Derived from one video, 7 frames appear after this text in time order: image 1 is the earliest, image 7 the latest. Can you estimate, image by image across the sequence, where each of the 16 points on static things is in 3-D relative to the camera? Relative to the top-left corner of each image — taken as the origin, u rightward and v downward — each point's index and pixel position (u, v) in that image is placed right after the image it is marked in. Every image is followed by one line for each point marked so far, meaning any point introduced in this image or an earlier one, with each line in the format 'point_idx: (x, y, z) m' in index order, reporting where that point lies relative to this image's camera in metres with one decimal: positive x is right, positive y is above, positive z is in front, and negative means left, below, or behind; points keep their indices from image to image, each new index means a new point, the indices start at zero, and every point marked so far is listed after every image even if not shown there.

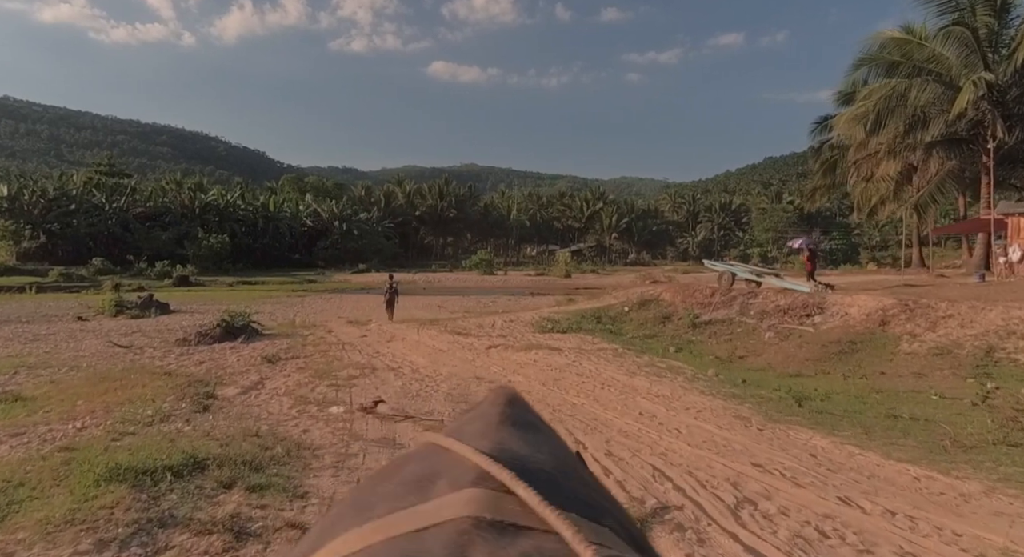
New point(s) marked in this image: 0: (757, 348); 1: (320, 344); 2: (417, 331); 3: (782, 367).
0: (+6.1, -1.7, +14.4) m
1: (-4.7, -1.6, +14.5) m
2: (-2.8, -1.5, +17.0) m
3: (+5.7, -1.9, +12.2) m
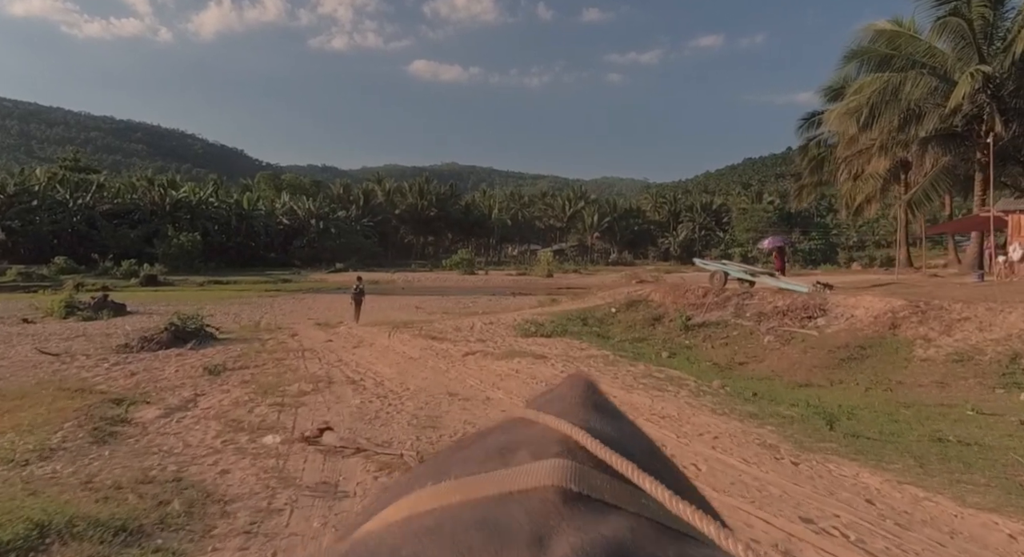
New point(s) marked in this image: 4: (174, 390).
0: (+5.6, -1.7, +13.3) m
1: (-5.2, -1.6, +13.0) m
2: (-3.3, -1.5, +15.6) m
3: (+5.3, -1.9, +11.1) m
4: (-5.0, -1.6, +8.5) m
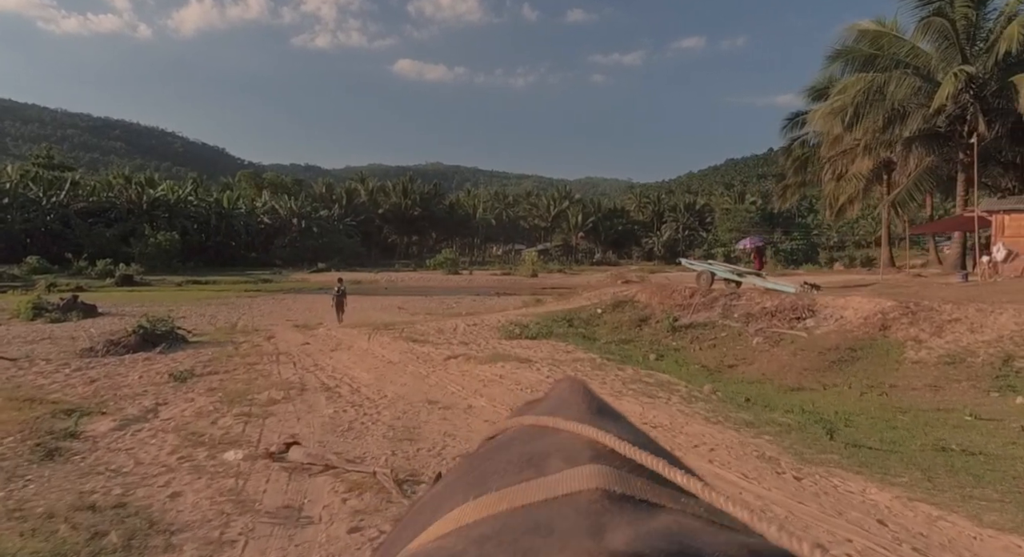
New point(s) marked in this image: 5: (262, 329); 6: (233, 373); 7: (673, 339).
0: (+5.3, -1.7, +13.1) m
1: (-5.5, -1.6, +12.5) m
2: (-3.7, -1.5, +15.1) m
3: (+5.0, -1.9, +10.8) m
4: (-5.2, -1.6, +8.0) m
5: (-8.4, -1.7, +19.5) m
6: (-4.7, -1.6, +9.8) m
7: (+4.2, -1.6, +15.2) m
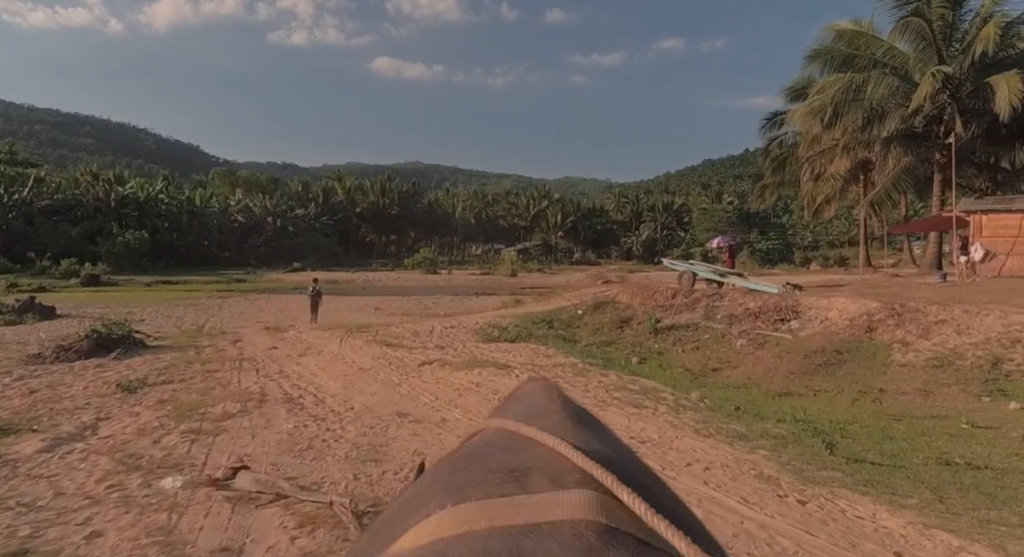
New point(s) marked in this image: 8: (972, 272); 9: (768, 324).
0: (+4.8, -1.7, +12.7) m
1: (-6.0, -1.6, +11.7) m
2: (-4.3, -1.5, +14.4) m
3: (+4.6, -1.9, +10.5) m
4: (-5.5, -1.7, +7.2) m
5: (-9.1, -1.7, +18.6) m
6: (-5.1, -1.6, +9.1) m
7: (+3.7, -1.6, +14.8) m
8: (+15.3, +0.2, +19.4) m
9: (+6.2, -1.1, +14.1) m
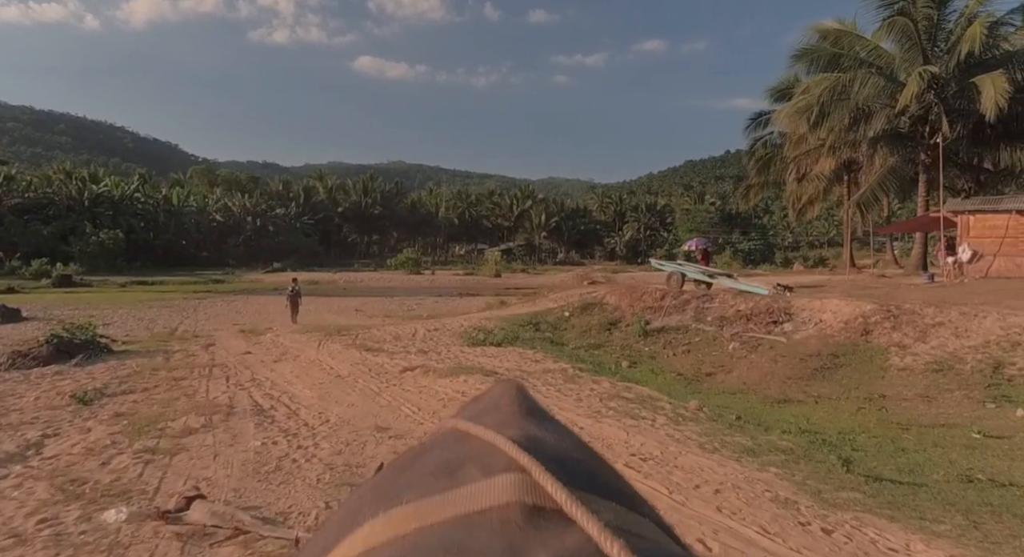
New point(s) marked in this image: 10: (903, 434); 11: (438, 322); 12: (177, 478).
0: (+4.5, -1.8, +12.3) m
1: (-6.2, -1.7, +11.1) m
2: (-4.6, -1.6, +13.8) m
3: (+4.3, -1.9, +10.1) m
4: (-5.6, -1.7, +6.6) m
5: (-9.5, -1.7, +17.9) m
6: (-5.3, -1.6, +8.5) m
7: (+3.3, -1.6, +14.4) m
8: (+14.8, +0.2, +19.3) m
9: (+5.9, -1.1, +13.7) m
10: (+4.7, -1.9, +7.0) m
11: (-2.2, -1.3, +17.2) m
12: (-2.8, -1.7, +4.9) m
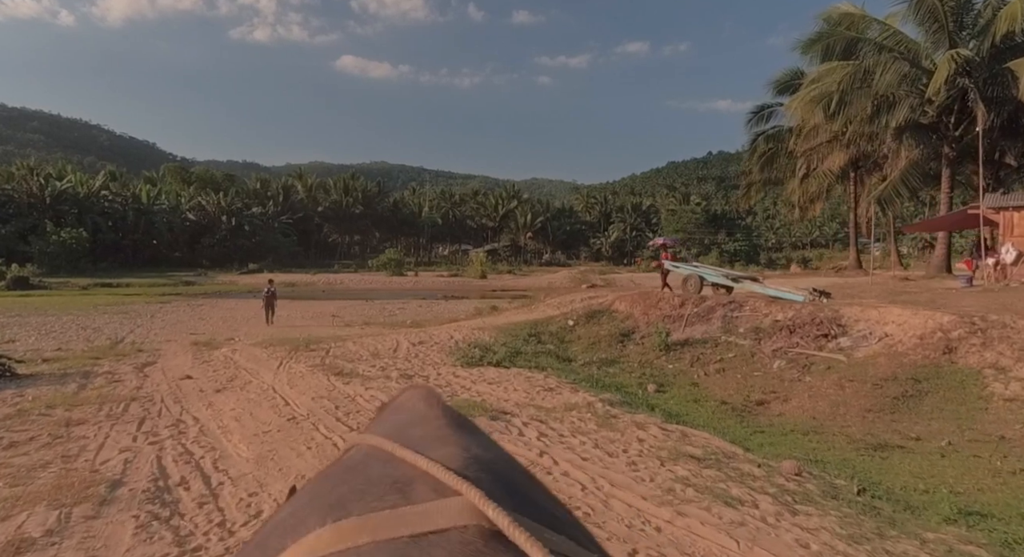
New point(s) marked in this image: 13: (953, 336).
0: (+4.6, -1.9, +10.1) m
1: (-6.1, -1.8, +8.5) m
2: (-4.6, -1.7, +11.3) m
3: (+4.5, -2.0, +7.9) m
4: (-5.4, -1.8, +4.1) m
5: (-9.6, -1.9, +15.3) m
6: (-5.1, -1.7, +6.0) m
7: (+3.3, -1.7, +12.2) m
8: (+14.7, +0.1, +17.4) m
9: (+5.9, -1.2, +11.6) m
10: (+5.0, -2.0, +4.8) m
11: (-2.3, -1.4, +14.8) m
12: (-2.5, -1.8, +2.5) m
13: (+7.4, -0.9, +9.8) m
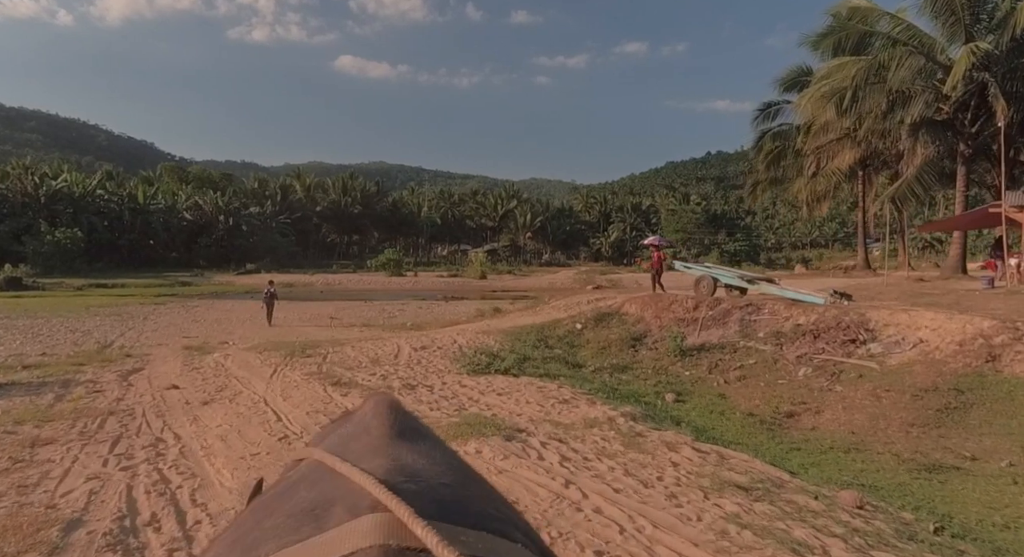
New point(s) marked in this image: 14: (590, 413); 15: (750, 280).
0: (+4.7, -1.9, +9.5) m
1: (-6.0, -1.8, +7.8) m
2: (-4.4, -1.7, +10.6) m
3: (+4.6, -2.1, +7.2) m
4: (-5.2, -1.8, +3.4) m
5: (-9.4, -1.9, +14.6) m
6: (-4.9, -1.8, +5.3) m
7: (+3.5, -1.8, +11.5) m
8: (+14.8, 0.0, +16.8) m
9: (+6.1, -1.3, +10.9) m
10: (+5.1, -2.0, +4.2) m
11: (-2.1, -1.5, +14.2) m
12: (-2.3, -1.8, +1.8) m
13: (+7.6, -1.0, +9.1) m
14: (+1.0, -1.7, +7.3) m
15: (+6.1, -0.1, +14.9) m
